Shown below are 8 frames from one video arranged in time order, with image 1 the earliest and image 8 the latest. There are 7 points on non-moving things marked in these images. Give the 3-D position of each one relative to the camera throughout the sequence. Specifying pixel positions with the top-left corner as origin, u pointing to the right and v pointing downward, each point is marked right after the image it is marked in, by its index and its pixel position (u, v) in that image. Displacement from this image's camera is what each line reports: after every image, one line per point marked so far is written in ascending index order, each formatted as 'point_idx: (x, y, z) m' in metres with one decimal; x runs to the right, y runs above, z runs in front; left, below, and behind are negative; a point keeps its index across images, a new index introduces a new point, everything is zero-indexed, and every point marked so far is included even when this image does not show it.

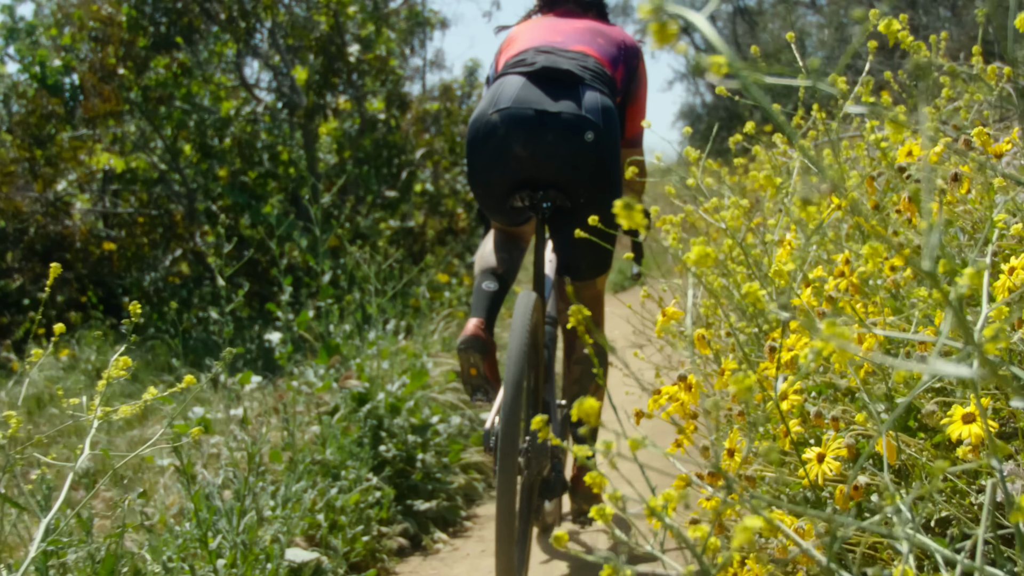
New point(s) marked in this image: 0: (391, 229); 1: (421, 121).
0: (-0.5, +0.2, +7.5) m
1: (-0.4, +0.7, +7.8) m
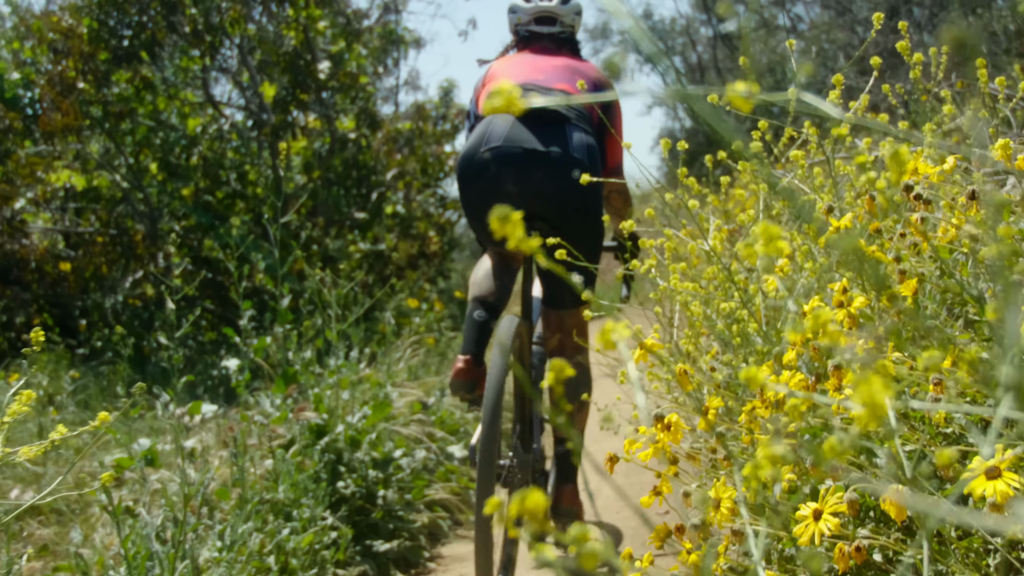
0: (-0.6, +0.1, +7.2) m
1: (-0.5, +0.6, +7.6) m
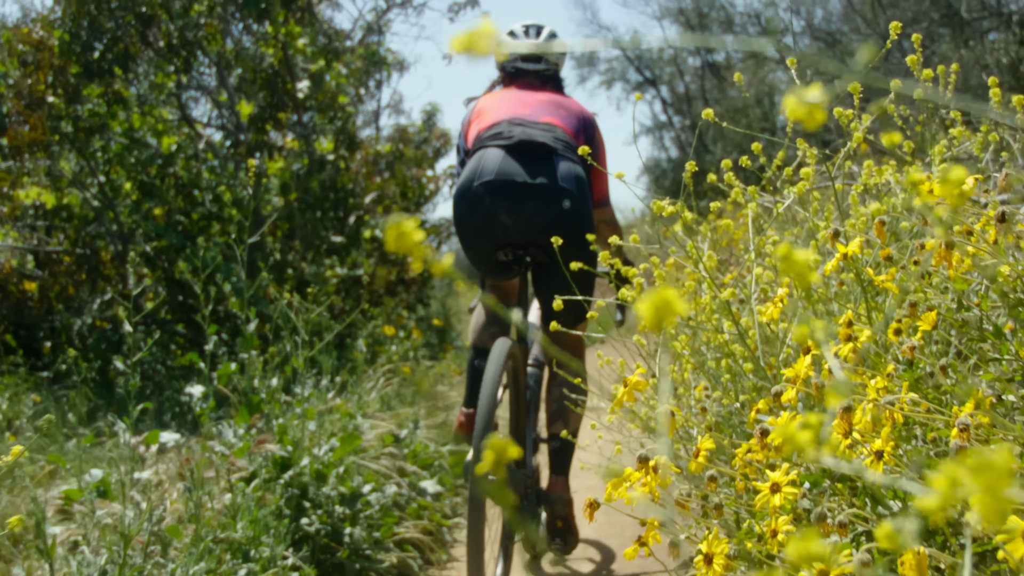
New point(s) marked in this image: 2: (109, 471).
0: (-0.7, 0.0, +7.0) m
1: (-0.6, +0.5, +7.4) m
2: (-0.7, -0.3, +3.4) m
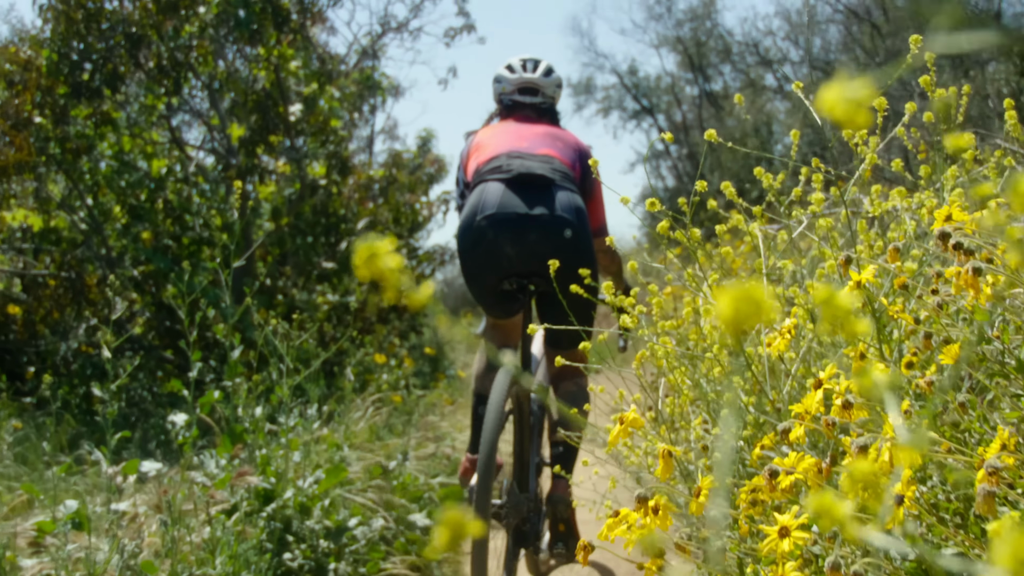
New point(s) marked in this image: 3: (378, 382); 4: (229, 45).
0: (-0.7, -0.1, +6.9) m
1: (-0.6, +0.4, +7.3) m
2: (-0.8, -0.4, +3.3) m
3: (-0.4, -0.3, +5.6) m
4: (-1.0, +0.9, +6.5) m
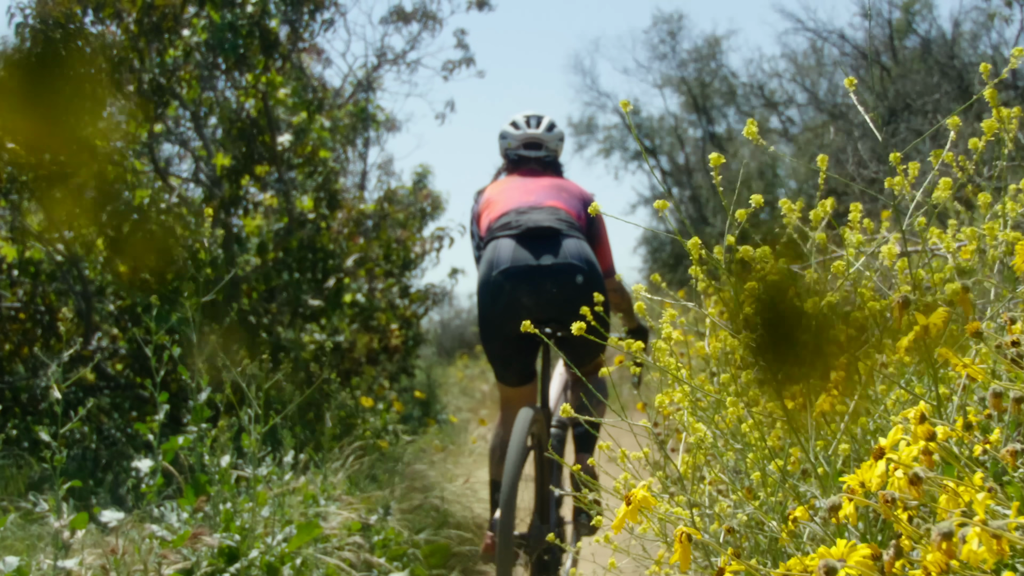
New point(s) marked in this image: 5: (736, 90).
0: (-0.7, -0.2, +6.6) m
1: (-0.6, +0.2, +7.0) m
2: (-0.8, -0.4, +3.0) m
3: (-0.4, -0.4, +5.3) m
4: (-1.0, +0.7, +6.2) m
5: (+1.6, +1.4, +13.5) m
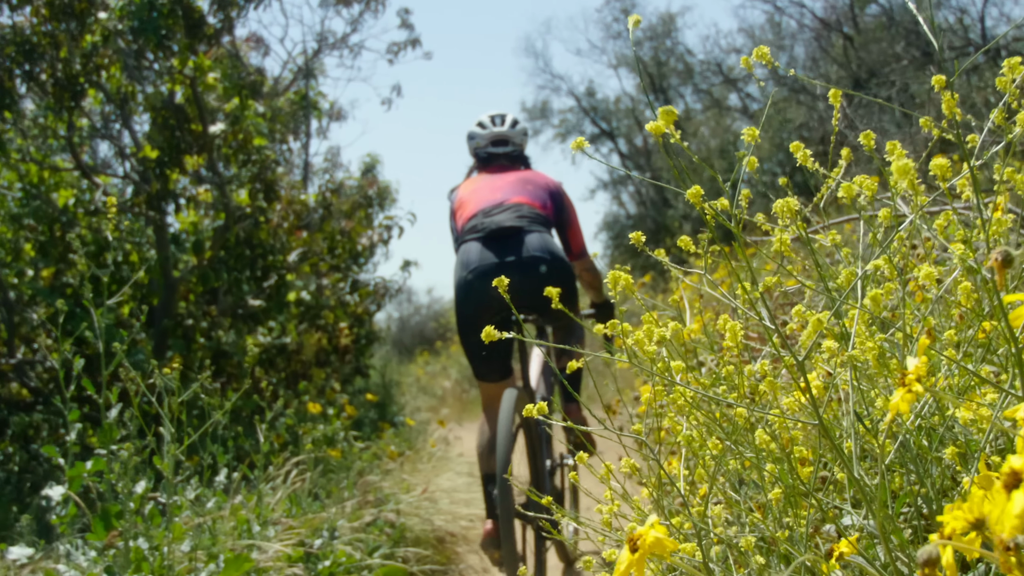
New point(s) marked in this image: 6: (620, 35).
0: (-0.8, -0.2, +6.1) m
1: (-0.7, +0.3, +6.5) m
2: (-0.8, -0.4, +2.5) m
3: (-0.5, -0.4, +4.8) m
4: (-1.2, +0.7, +5.8) m
5: (+1.3, +1.5, +13.1) m
6: (+0.8, +1.9, +13.6) m
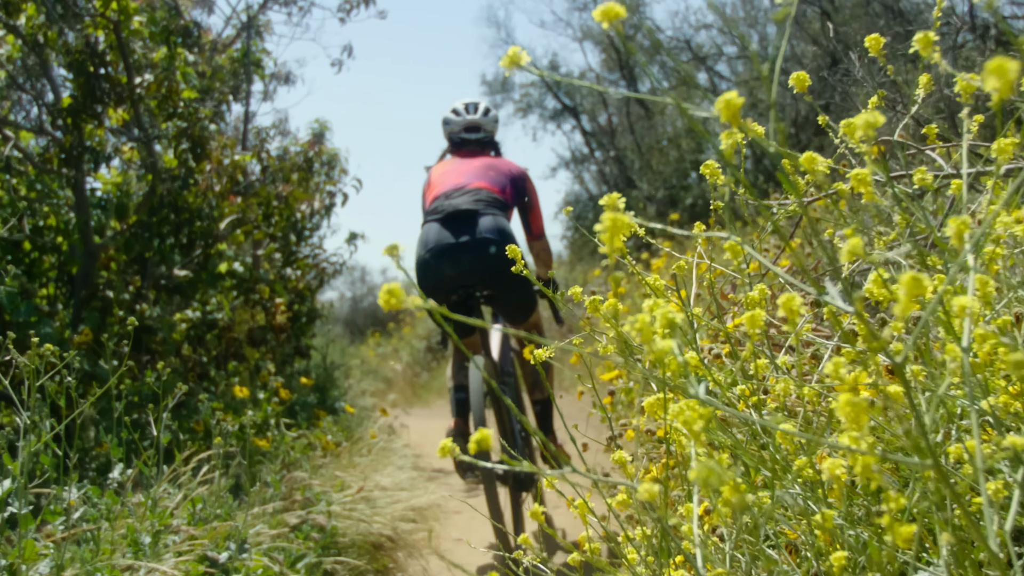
0: (-1.0, -0.1, +5.6) m
1: (-0.9, +0.3, +6.0) m
2: (-0.9, -0.4, +1.9) m
3: (-0.6, -0.3, +4.3) m
4: (-1.3, +0.8, +5.2) m
5: (+1.0, +1.6, +12.5) m
6: (+0.5, +2.0, +13.1) m
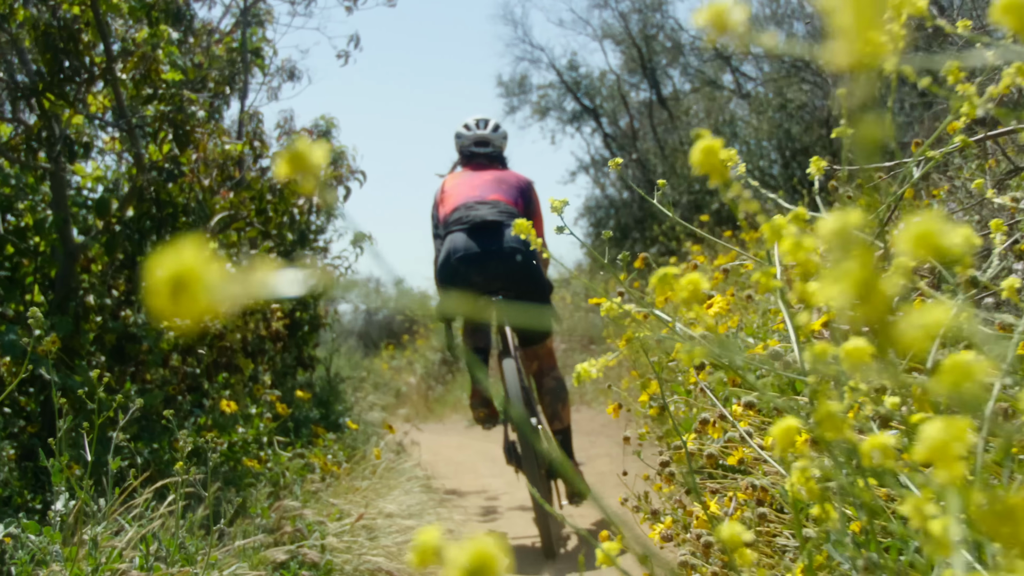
0: (-0.9, -0.1, +5.1) m
1: (-0.8, +0.3, +5.5) m
2: (-0.9, -0.4, +1.4) m
3: (-0.6, -0.3, +3.7) m
4: (-1.2, +0.8, +4.7) m
5: (+1.1, +1.6, +12.0) m
6: (+0.6, +1.9, +12.6) m
